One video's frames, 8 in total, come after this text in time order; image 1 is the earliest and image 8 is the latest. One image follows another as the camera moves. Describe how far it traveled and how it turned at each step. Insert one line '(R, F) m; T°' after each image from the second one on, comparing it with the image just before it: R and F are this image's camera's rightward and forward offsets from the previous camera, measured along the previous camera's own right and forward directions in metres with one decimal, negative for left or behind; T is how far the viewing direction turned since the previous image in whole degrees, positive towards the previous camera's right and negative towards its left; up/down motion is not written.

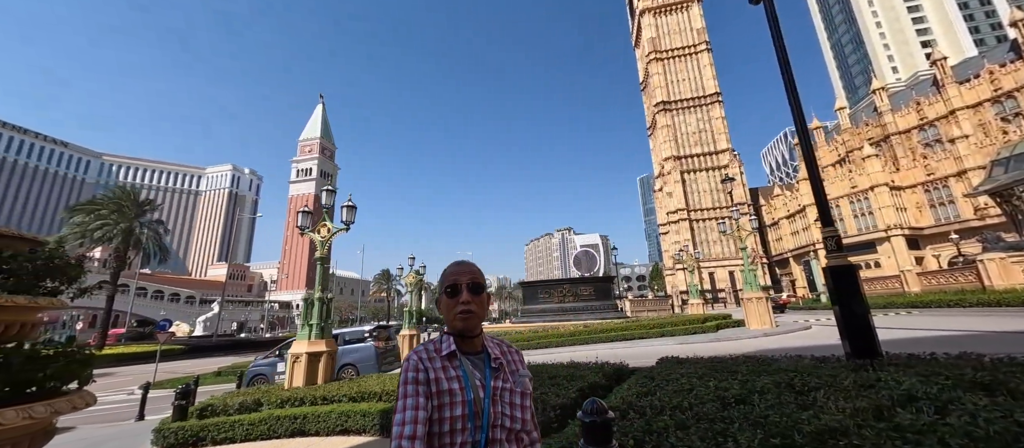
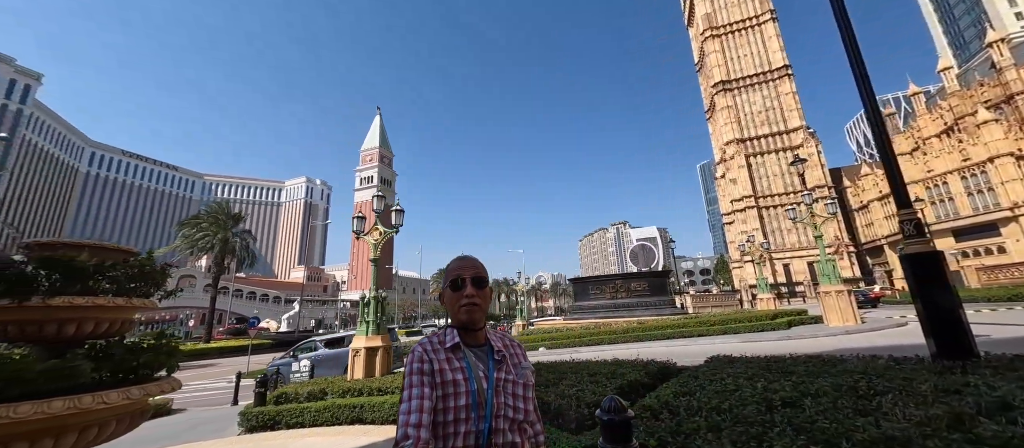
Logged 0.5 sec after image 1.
(+0.4, 0.0) m; -9°
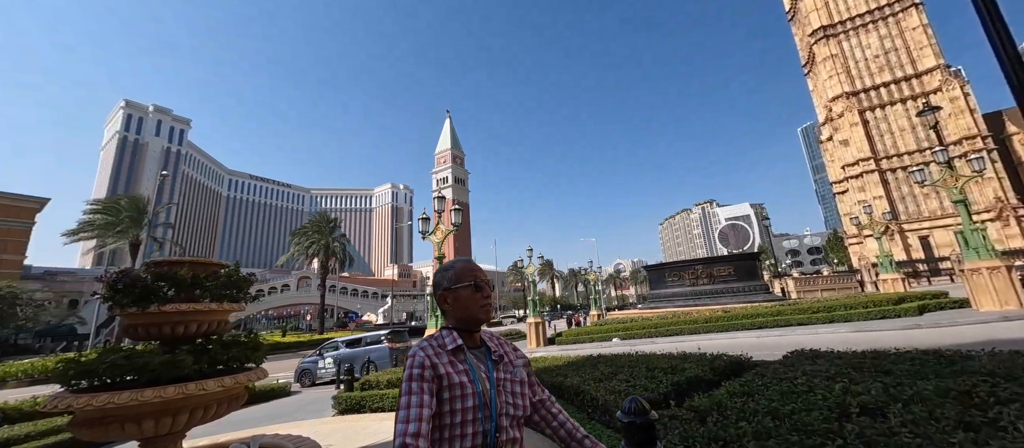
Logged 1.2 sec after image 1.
(+0.6, +0.1) m; -12°
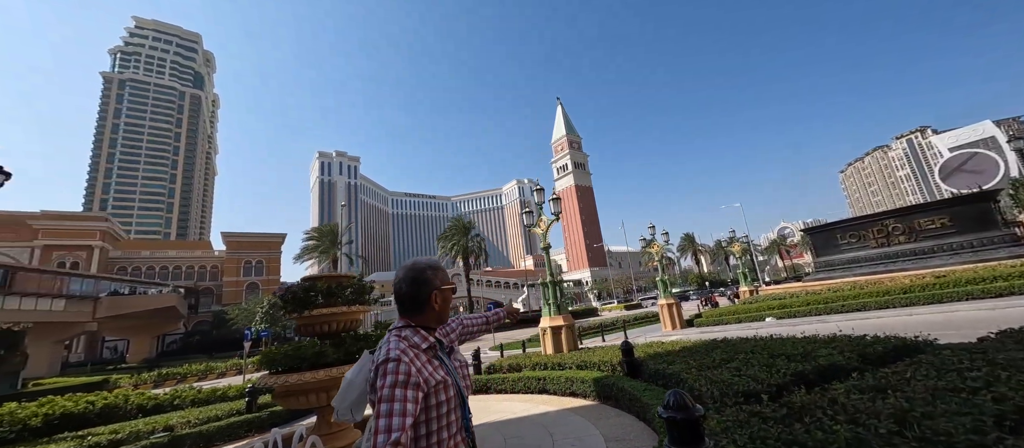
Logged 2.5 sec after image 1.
(+1.0, +0.1) m; -21°
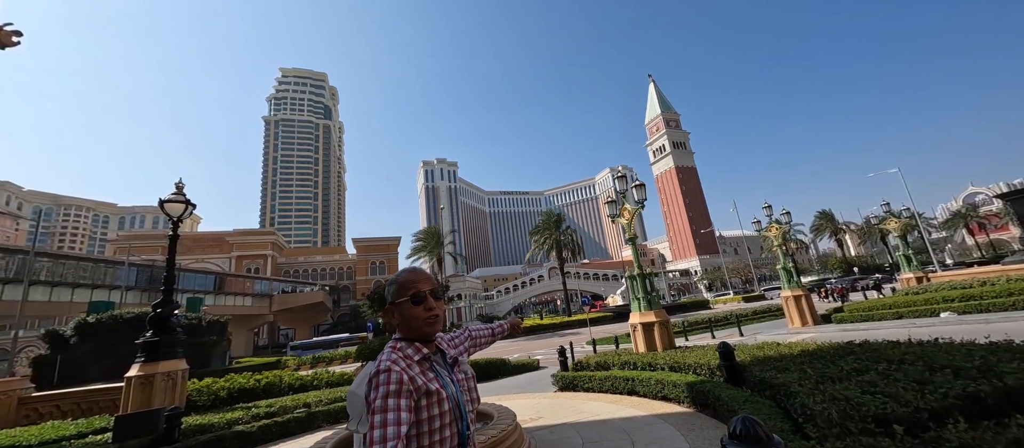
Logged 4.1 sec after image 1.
(+0.5, +0.3) m; -15°
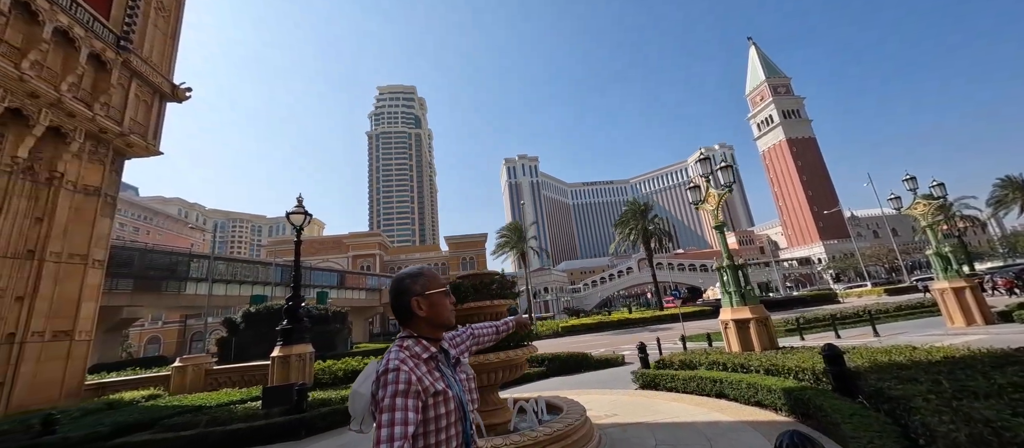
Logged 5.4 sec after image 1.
(+0.5, 0.0) m; -14°
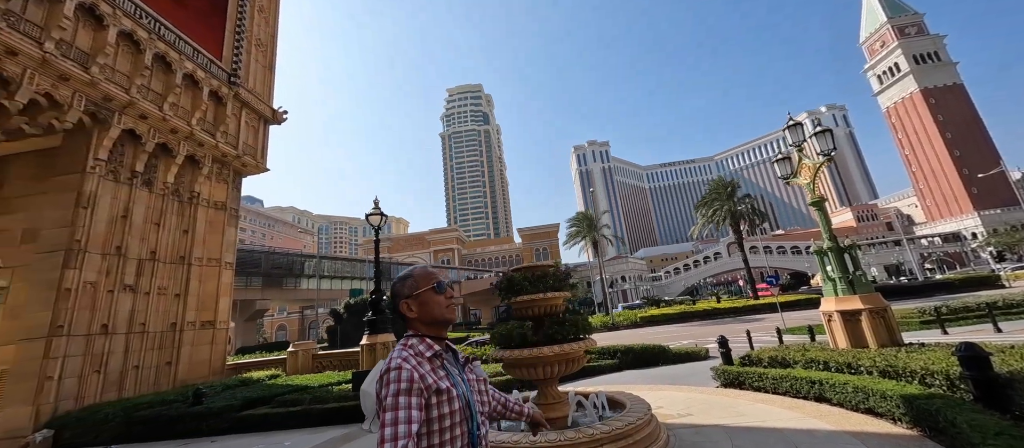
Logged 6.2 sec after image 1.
(+0.4, +0.2) m; -12°
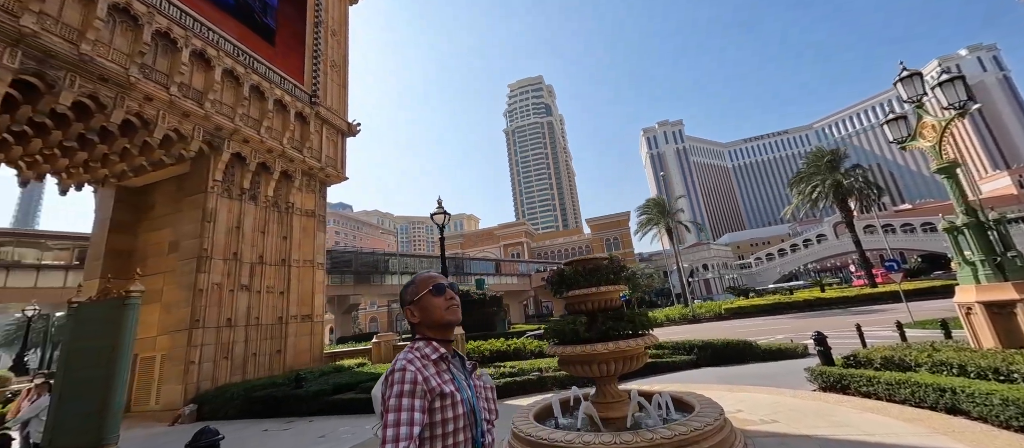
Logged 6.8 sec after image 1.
(+0.4, +0.2) m; -11°
